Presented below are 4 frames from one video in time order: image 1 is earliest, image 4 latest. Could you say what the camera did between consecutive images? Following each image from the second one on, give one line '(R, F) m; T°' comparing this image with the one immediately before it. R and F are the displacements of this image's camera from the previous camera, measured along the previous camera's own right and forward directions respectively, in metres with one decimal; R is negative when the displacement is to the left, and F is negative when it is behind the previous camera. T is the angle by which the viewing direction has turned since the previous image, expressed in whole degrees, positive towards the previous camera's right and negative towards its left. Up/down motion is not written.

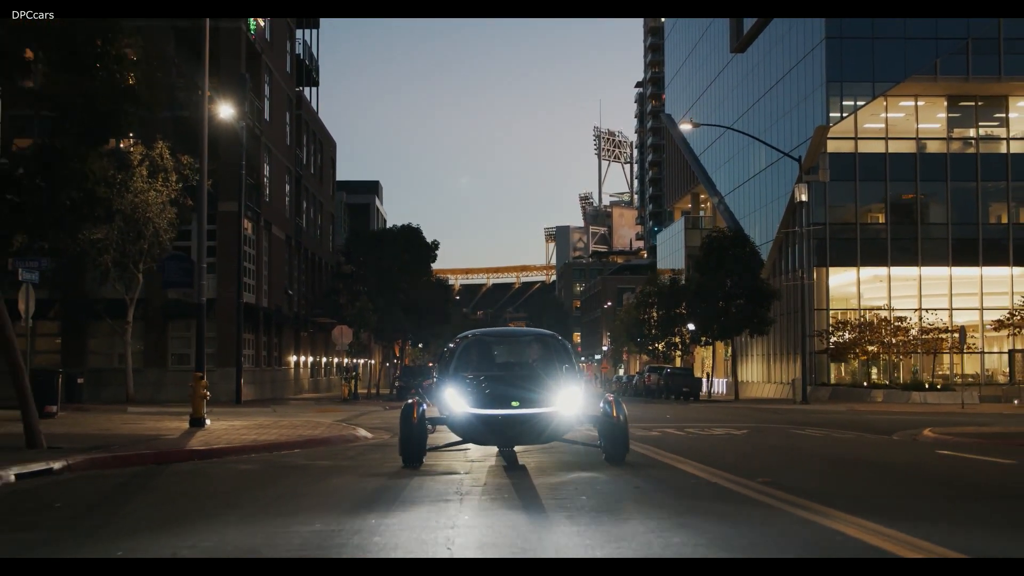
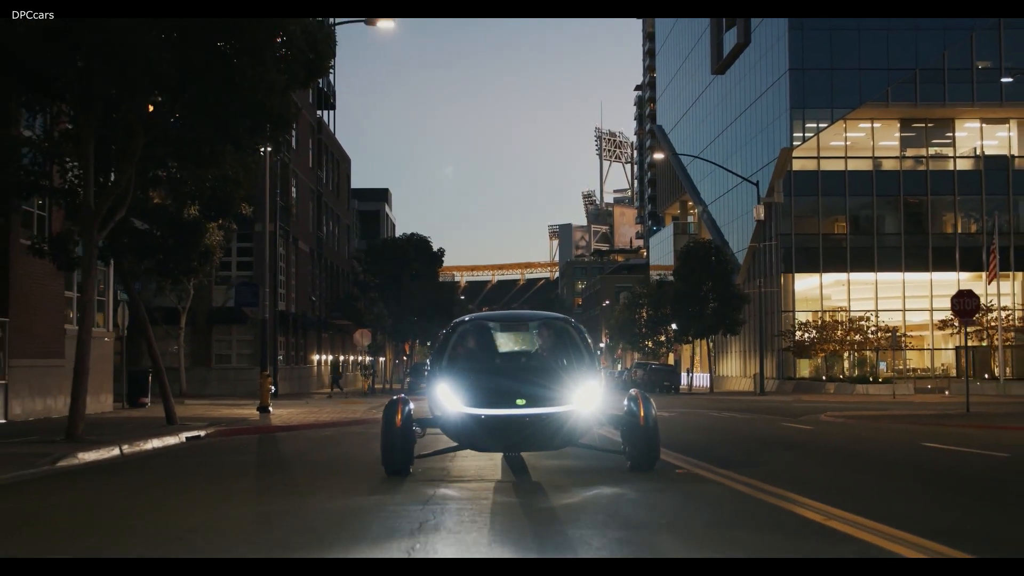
(+0.4, -6.8) m; 0°
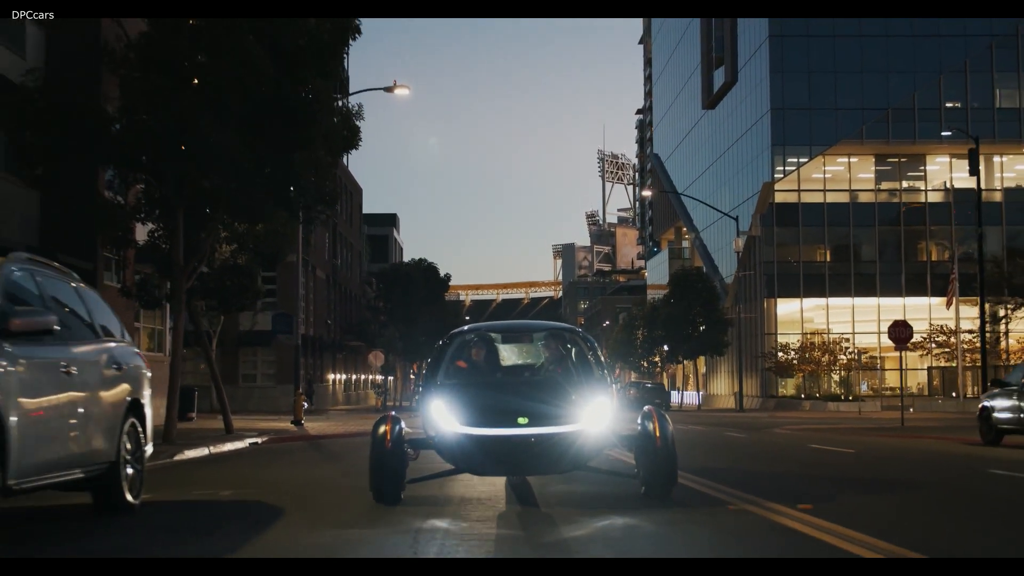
(+0.2, -4.7) m; 0°
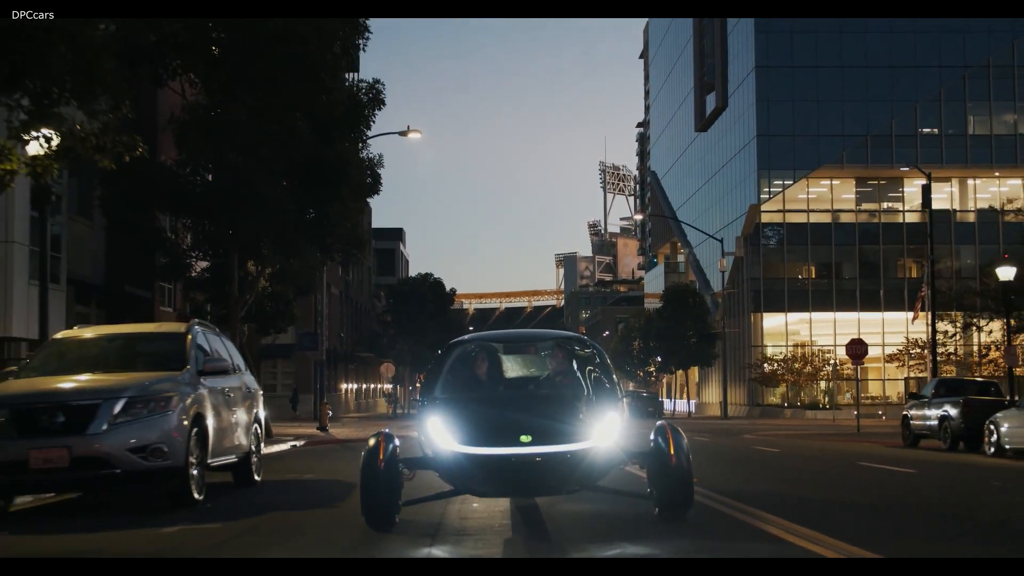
(+0.1, -4.3) m; 0°
